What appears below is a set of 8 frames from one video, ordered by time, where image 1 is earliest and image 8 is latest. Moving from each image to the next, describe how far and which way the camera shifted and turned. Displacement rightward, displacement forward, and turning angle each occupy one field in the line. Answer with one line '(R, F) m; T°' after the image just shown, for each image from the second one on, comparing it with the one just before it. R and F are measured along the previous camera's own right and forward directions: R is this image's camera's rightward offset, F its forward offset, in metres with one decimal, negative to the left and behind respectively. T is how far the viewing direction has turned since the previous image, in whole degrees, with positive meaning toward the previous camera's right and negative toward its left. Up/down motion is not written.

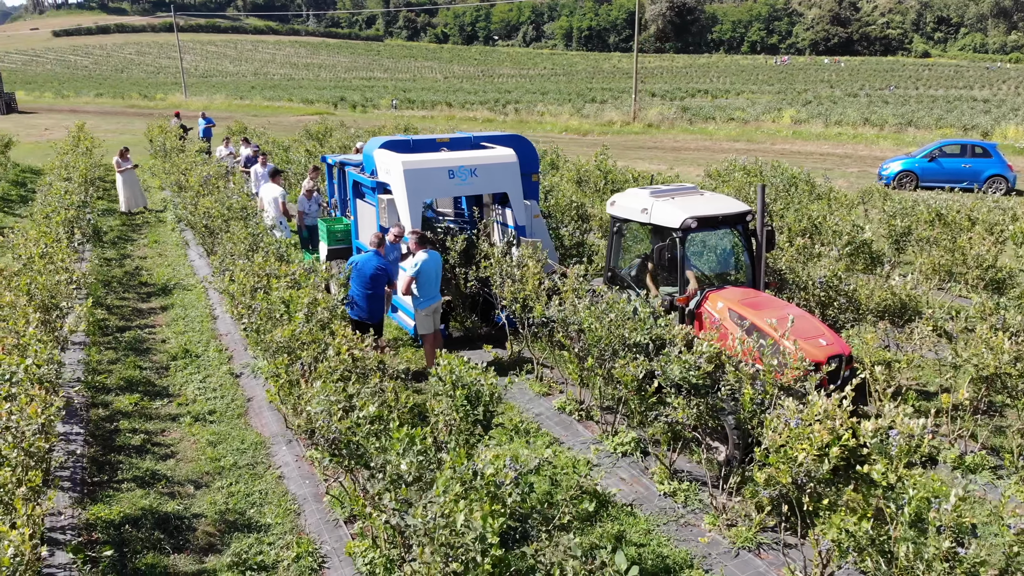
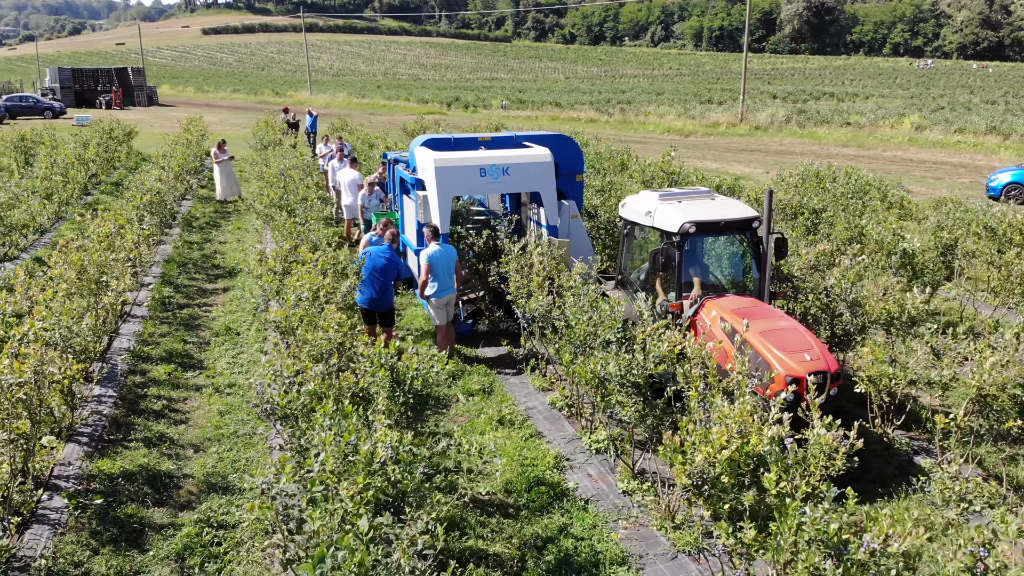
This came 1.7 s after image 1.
(+1.1, -0.1) m; -9°
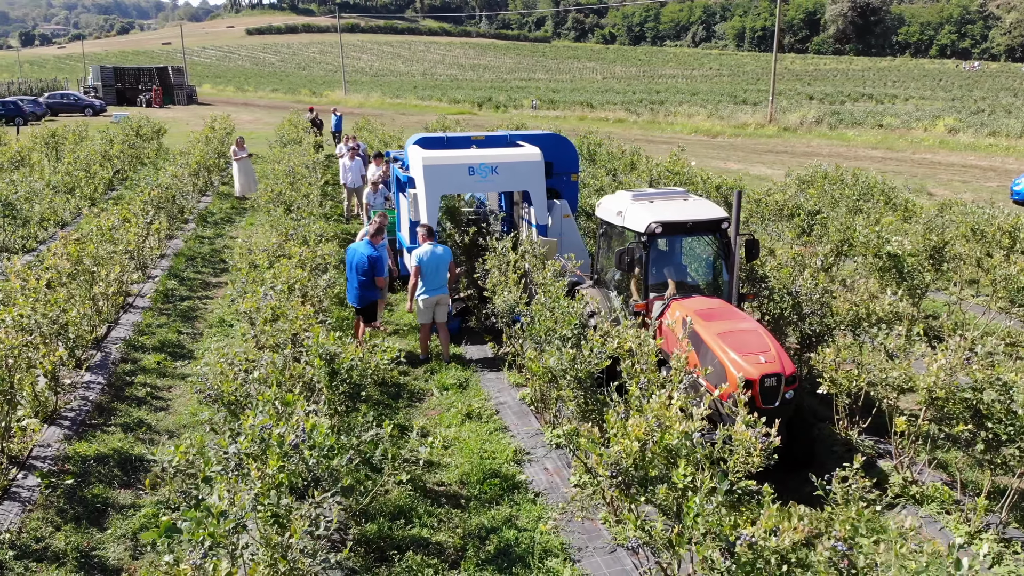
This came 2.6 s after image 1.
(+0.6, -0.1) m; -3°
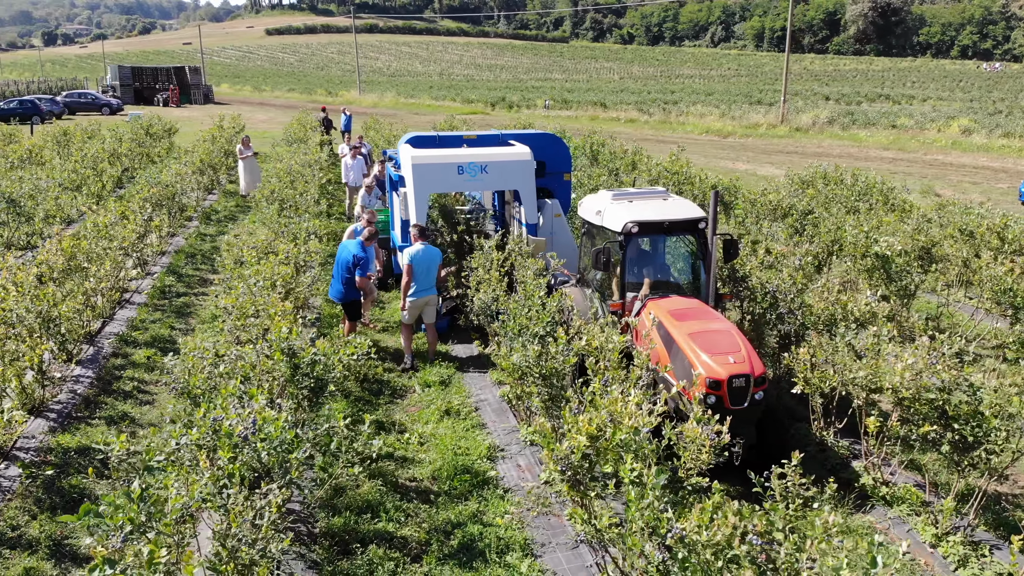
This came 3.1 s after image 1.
(+0.4, 0.0) m; -1°
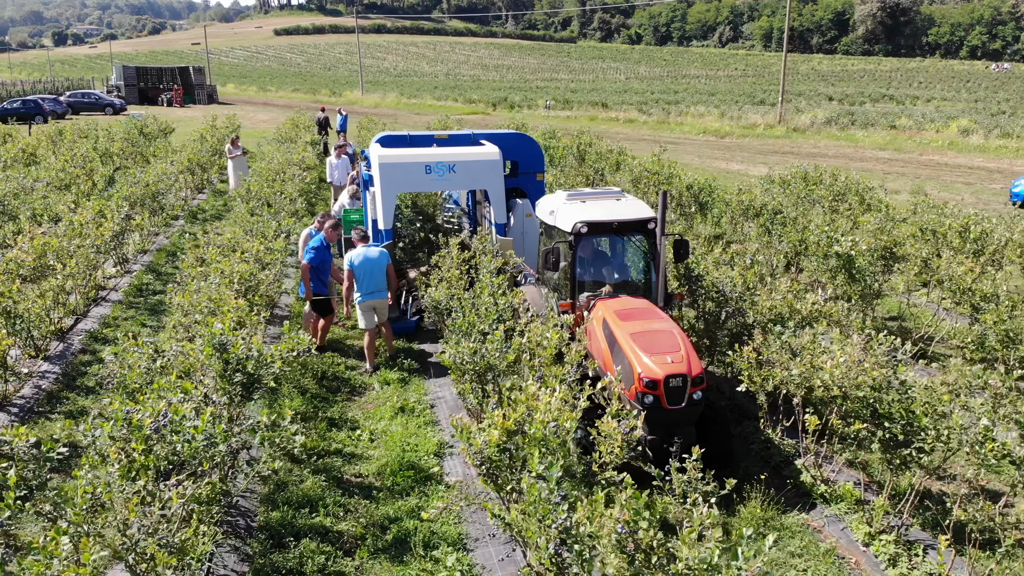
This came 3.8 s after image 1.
(+0.5, -0.1) m; -1°
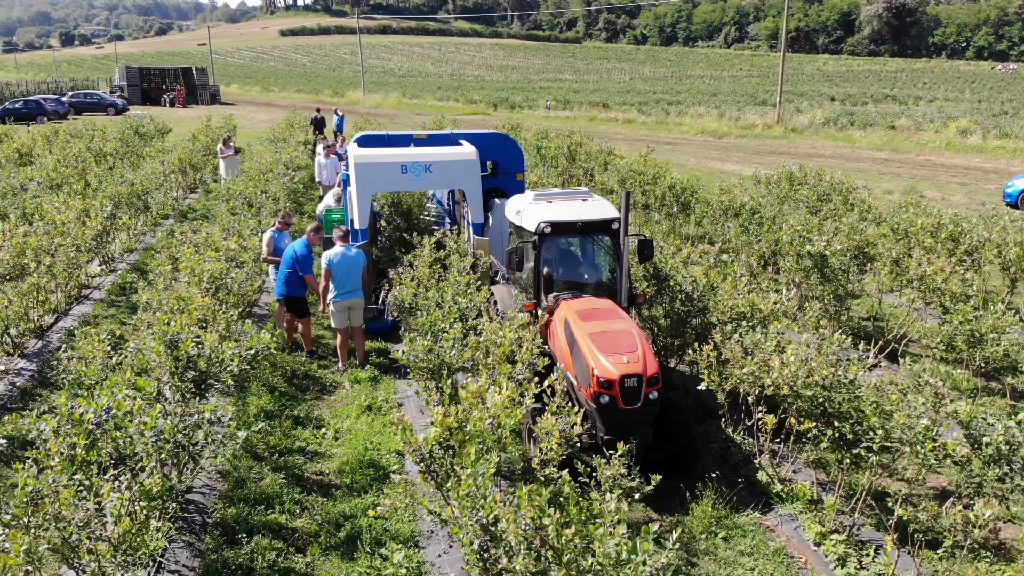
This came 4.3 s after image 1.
(+0.4, 0.0) m; -1°
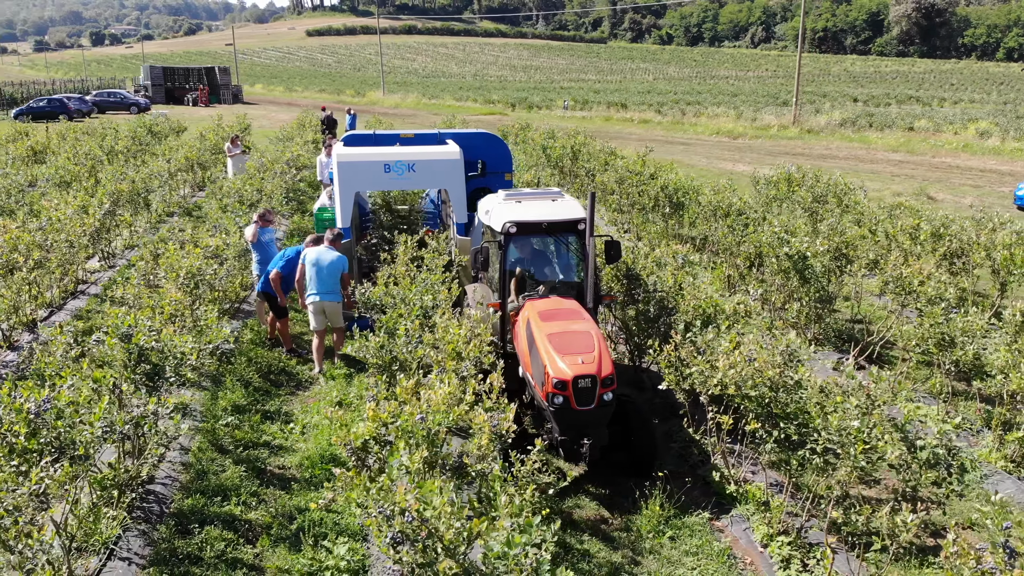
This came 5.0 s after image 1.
(+0.5, 0.0) m; -2°
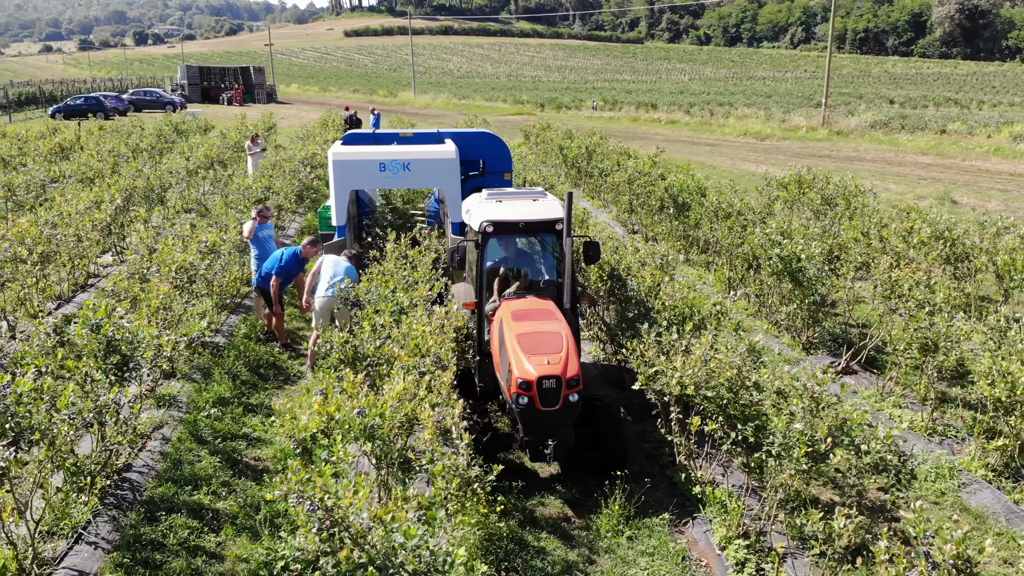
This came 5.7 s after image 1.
(+0.5, 0.0) m; -3°
